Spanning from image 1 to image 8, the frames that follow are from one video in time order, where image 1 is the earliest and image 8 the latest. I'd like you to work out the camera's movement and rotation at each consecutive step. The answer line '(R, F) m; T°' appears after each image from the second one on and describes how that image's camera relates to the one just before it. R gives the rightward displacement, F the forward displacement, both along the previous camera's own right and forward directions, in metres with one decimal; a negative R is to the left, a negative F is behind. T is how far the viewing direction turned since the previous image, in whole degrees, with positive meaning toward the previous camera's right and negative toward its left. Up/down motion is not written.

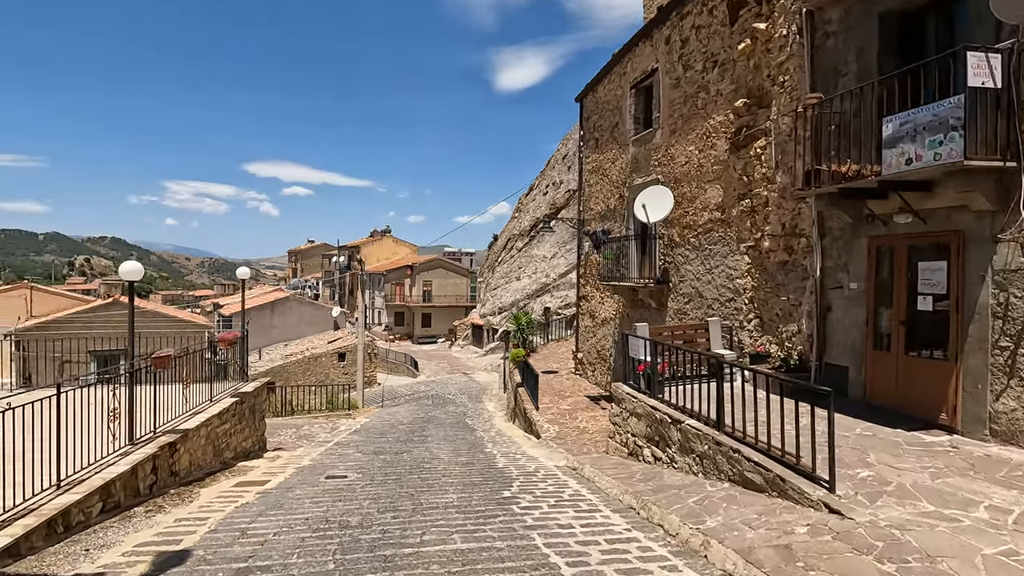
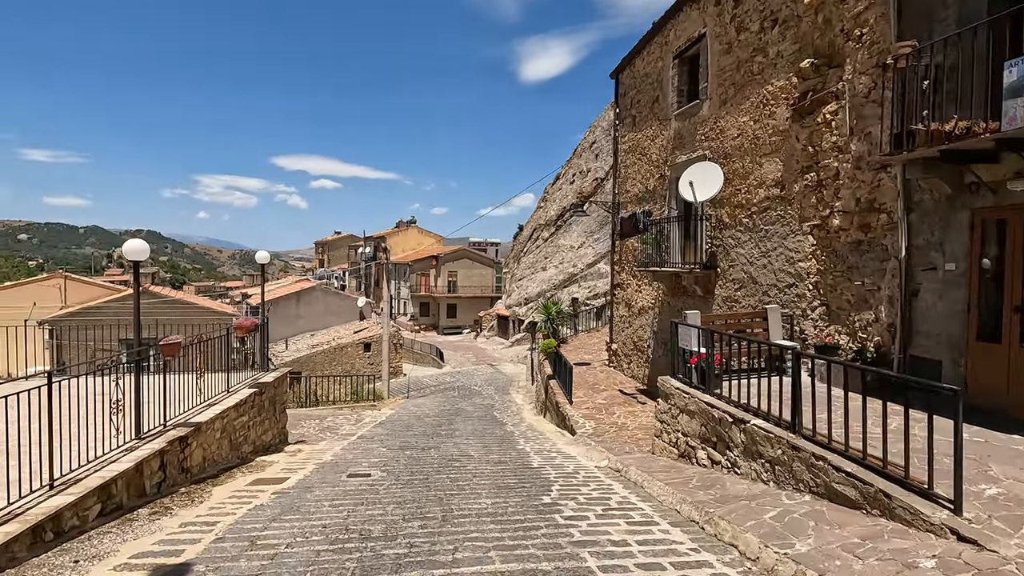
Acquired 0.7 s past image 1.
(-0.2, +0.7) m; -3°
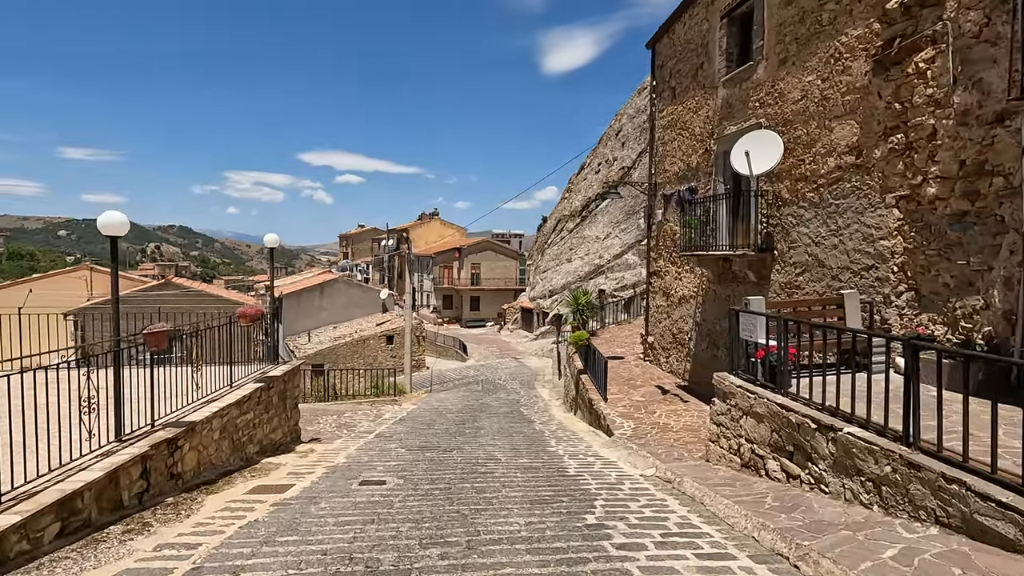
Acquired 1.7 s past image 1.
(-0.1, +0.9) m; -2°
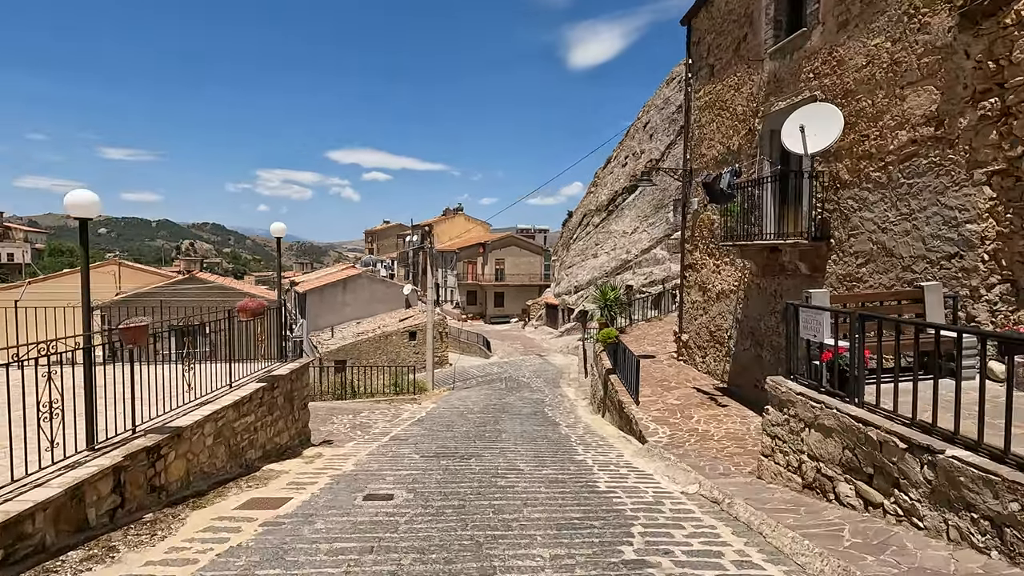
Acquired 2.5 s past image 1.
(0.0, +0.7) m; -3°
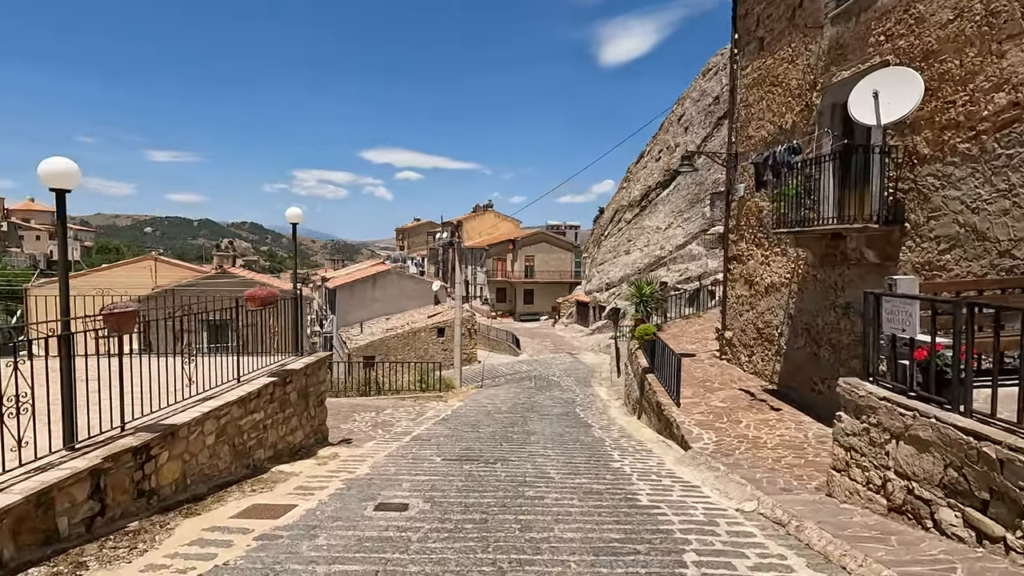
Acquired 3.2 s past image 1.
(0.0, +0.7) m; -3°
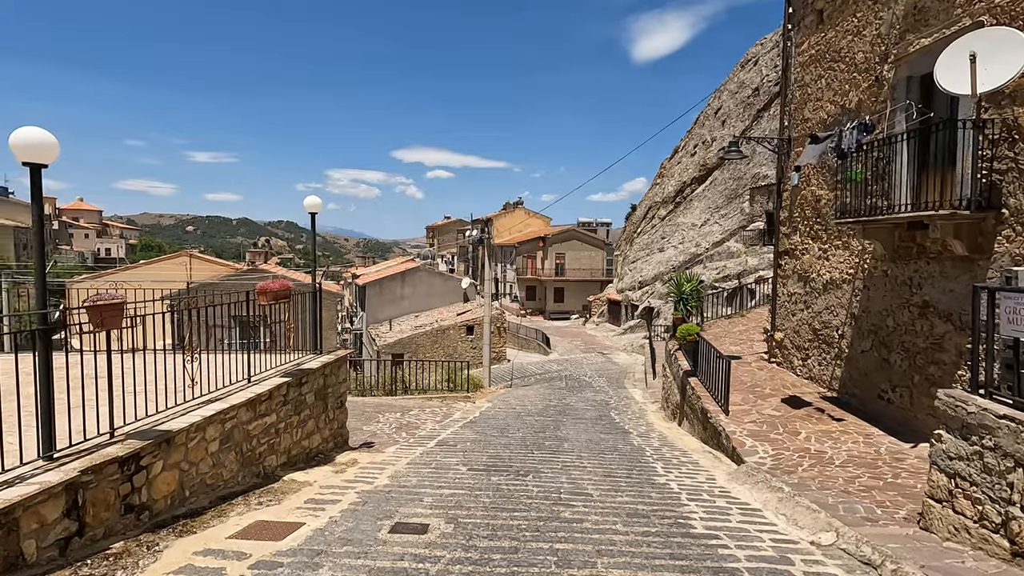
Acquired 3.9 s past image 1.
(0.0, +0.6) m; -3°
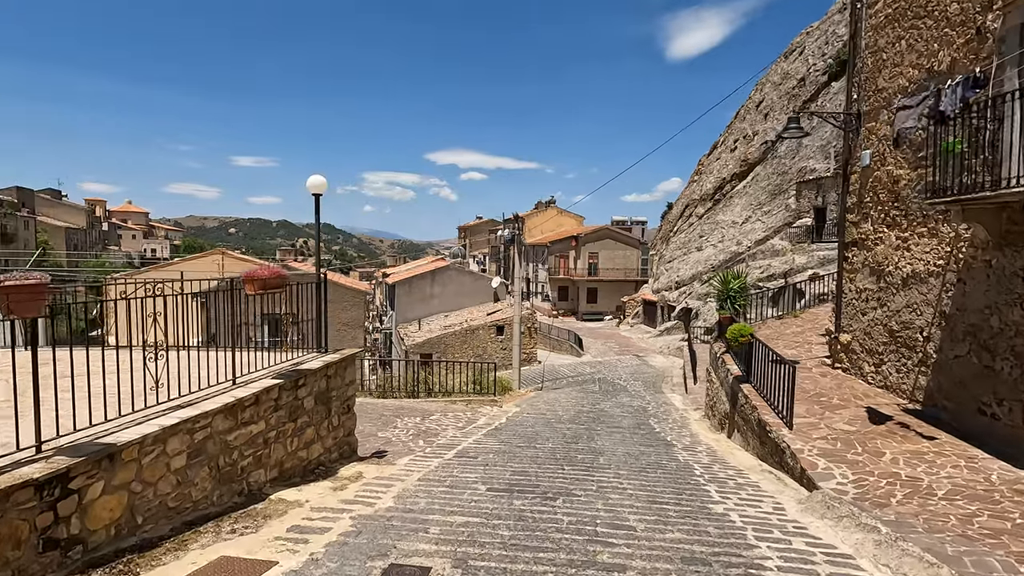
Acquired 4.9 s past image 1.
(+0.1, +0.9) m; -3°
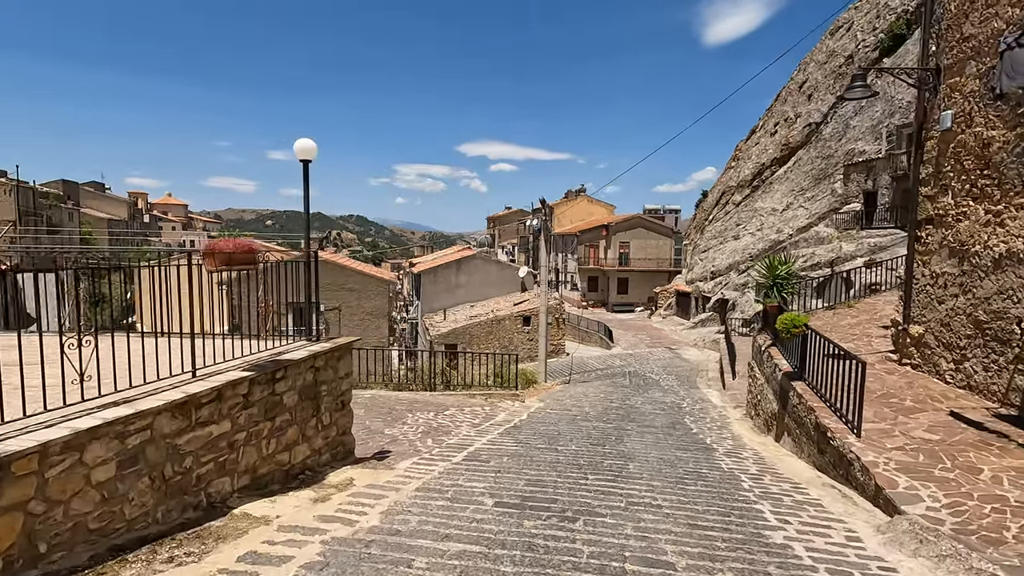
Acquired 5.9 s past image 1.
(+0.2, +0.9) m; -3°
